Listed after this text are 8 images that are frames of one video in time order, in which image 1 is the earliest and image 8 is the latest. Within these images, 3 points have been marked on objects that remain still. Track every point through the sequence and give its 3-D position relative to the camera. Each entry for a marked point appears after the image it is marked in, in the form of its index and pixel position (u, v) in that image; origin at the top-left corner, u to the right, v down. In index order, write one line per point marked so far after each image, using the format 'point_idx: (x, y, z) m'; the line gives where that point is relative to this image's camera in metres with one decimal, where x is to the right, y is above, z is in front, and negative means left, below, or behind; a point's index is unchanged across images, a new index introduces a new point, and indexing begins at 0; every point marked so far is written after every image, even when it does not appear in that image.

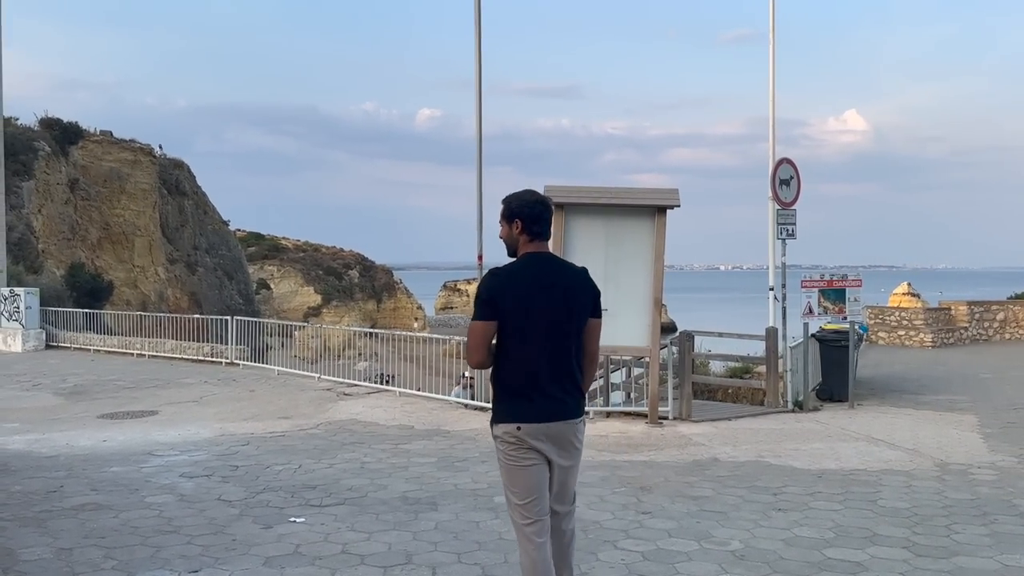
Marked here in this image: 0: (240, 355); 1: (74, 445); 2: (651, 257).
0: (-5.3, -1.3, +16.2) m
1: (-4.0, -1.4, +7.8) m
2: (+1.6, +0.4, +9.3) m
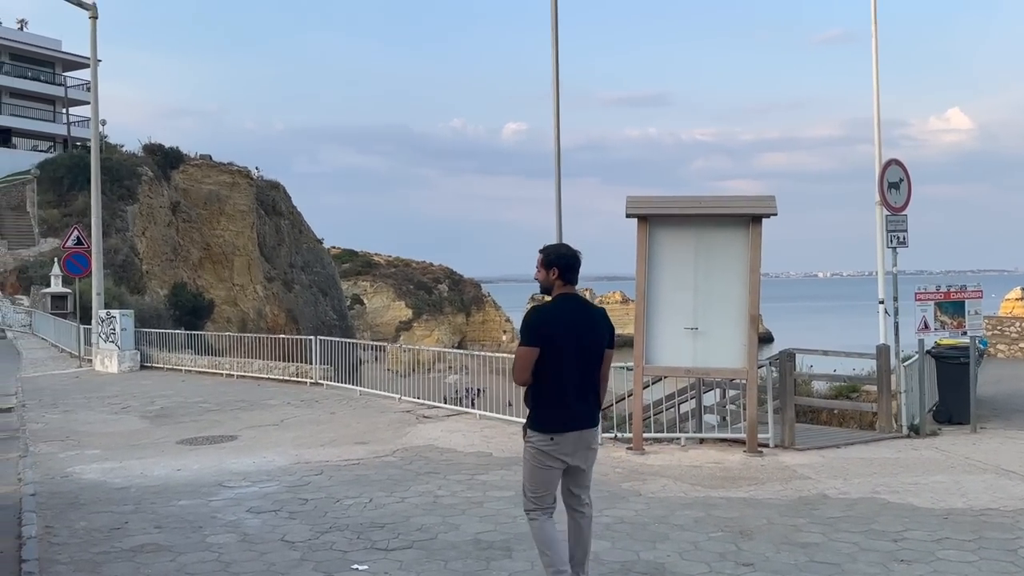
0: (-3.7, -1.7, +16.2) m
1: (-3.3, -1.7, +7.6) m
2: (+2.4, +0.2, +8.6) m
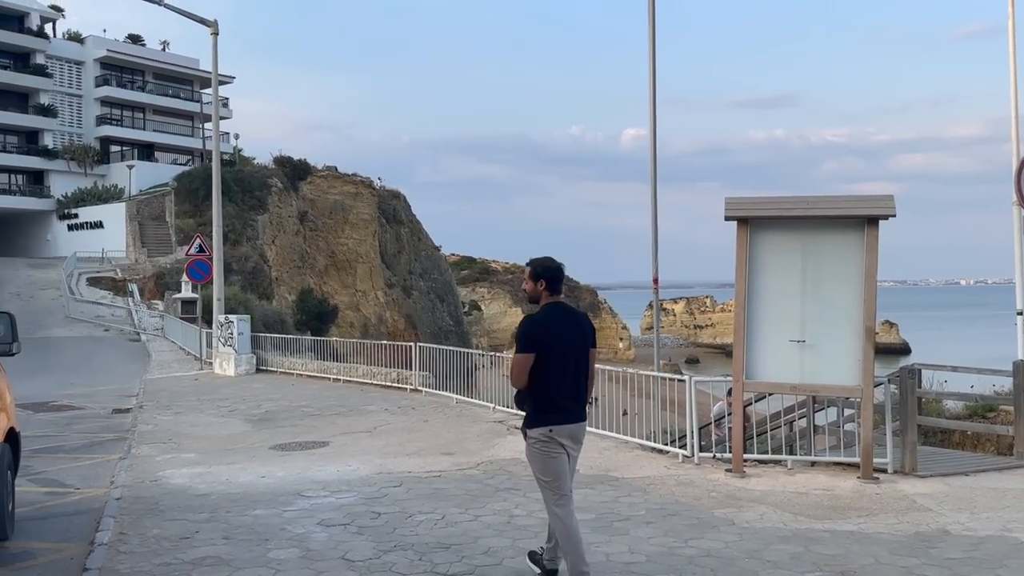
0: (-1.7, -1.8, +16.1) m
1: (-2.5, -1.8, +7.6) m
2: (+3.3, +0.1, +7.8) m
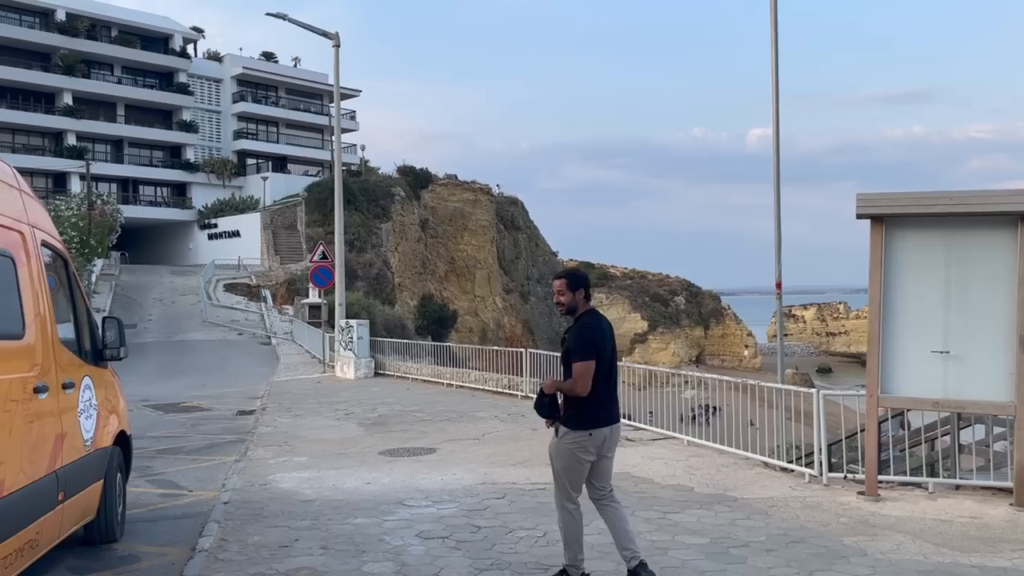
0: (+0.5, -1.9, +15.9) m
1: (-1.6, -1.8, +7.6) m
2: (+4.2, +0.1, +6.9) m
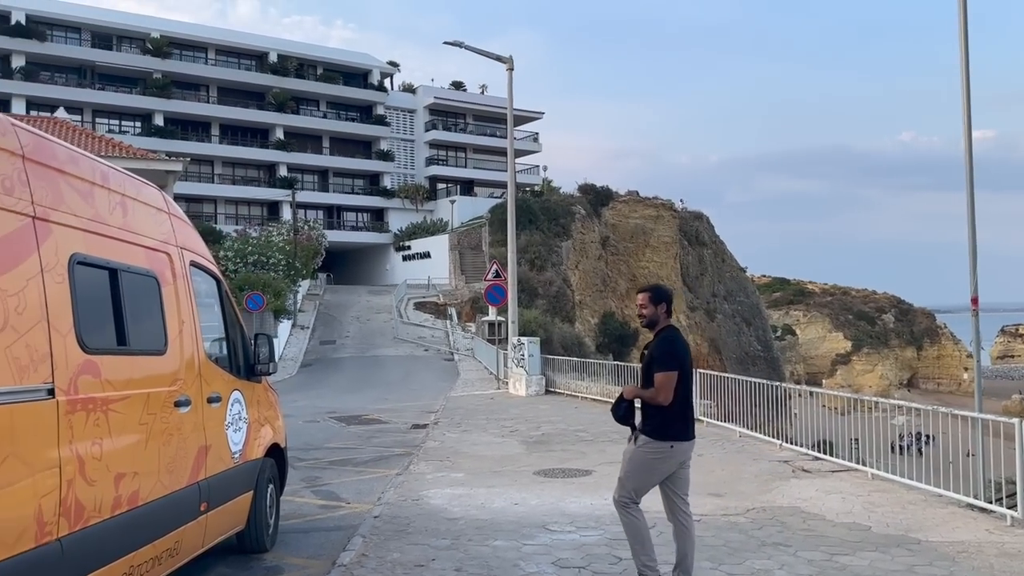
0: (+3.6, -2.2, +15.2) m
1: (-0.2, -2.0, +7.5) m
2: (+5.2, 0.0, +5.6) m
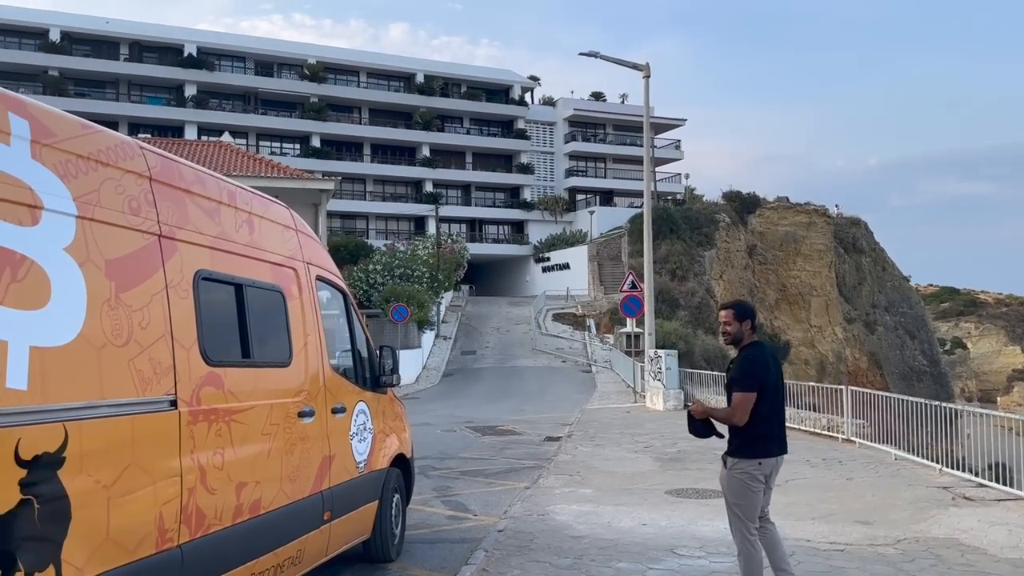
0: (+5.9, -2.4, +14.2) m
1: (+0.9, -2.1, +7.3) m
2: (+6.0, -0.1, +4.6) m
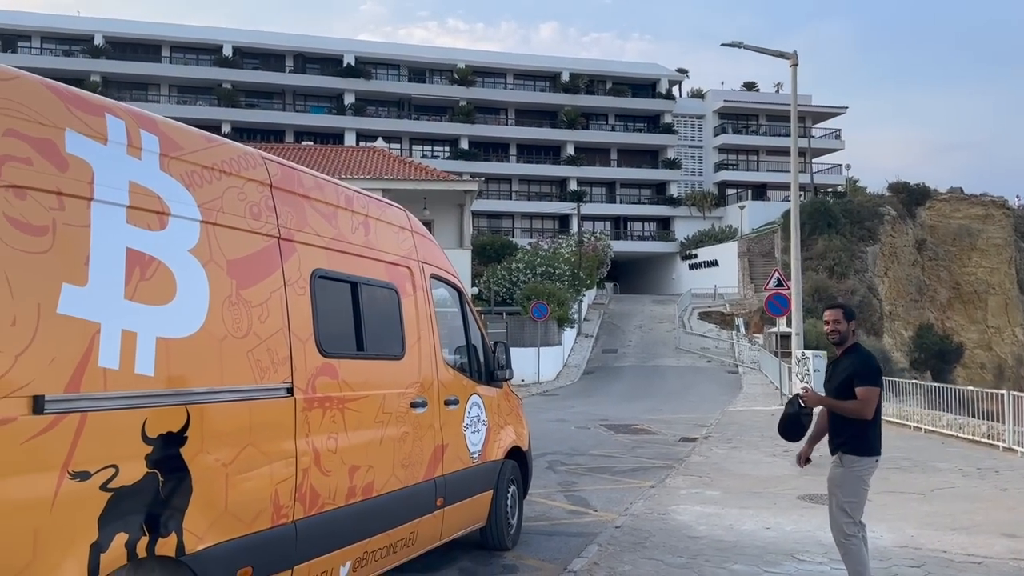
0: (+8.1, -2.4, +13.0) m
1: (+1.9, -2.1, +7.1) m
2: (+6.4, -0.1, +3.6) m
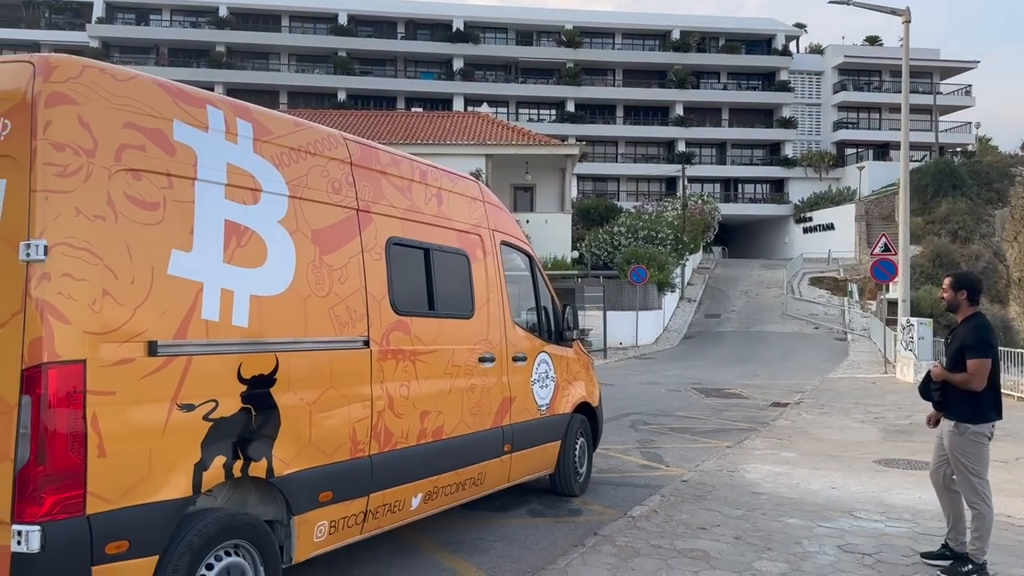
0: (+9.5, -1.9, +12.4) m
1: (+2.6, -1.8, +7.3) m
2: (+6.6, 0.0, +3.1) m
